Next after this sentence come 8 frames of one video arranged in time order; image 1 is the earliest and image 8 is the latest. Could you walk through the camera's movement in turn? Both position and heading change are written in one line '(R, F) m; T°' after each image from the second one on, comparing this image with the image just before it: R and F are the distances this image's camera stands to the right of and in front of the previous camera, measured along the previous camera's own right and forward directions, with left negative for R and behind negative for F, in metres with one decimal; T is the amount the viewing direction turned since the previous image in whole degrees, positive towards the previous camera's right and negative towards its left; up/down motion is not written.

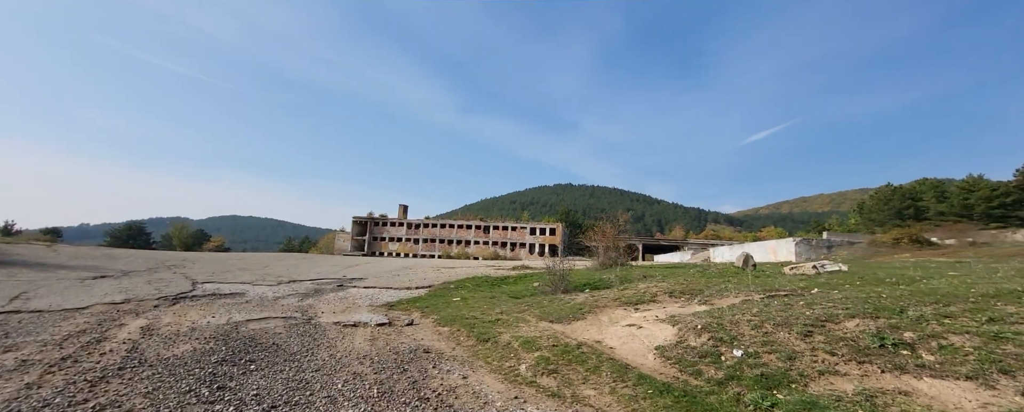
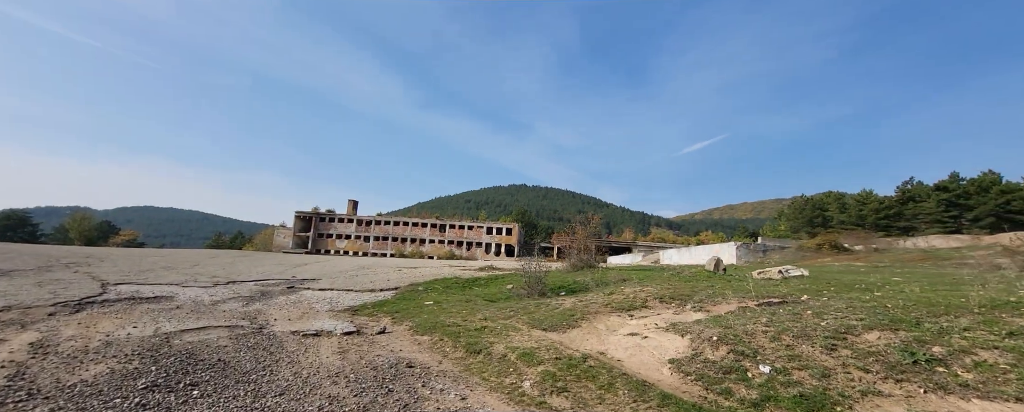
(-0.7, +0.6) m; +7°
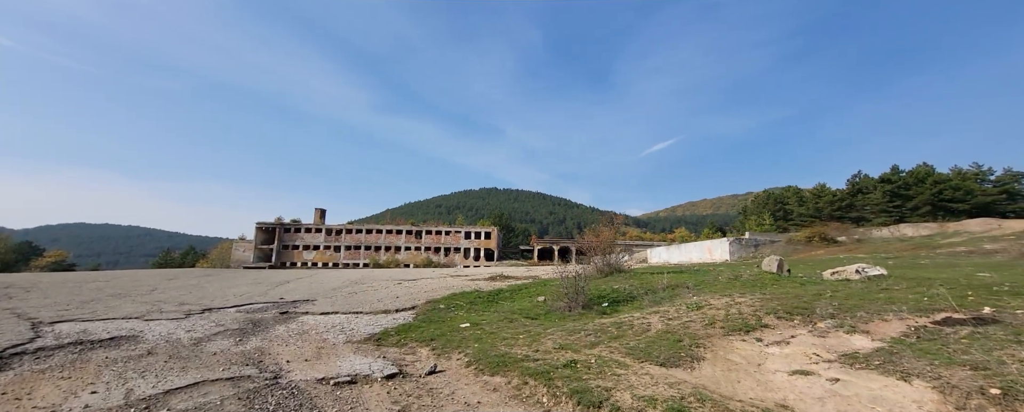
(-1.8, +1.7) m; +4°
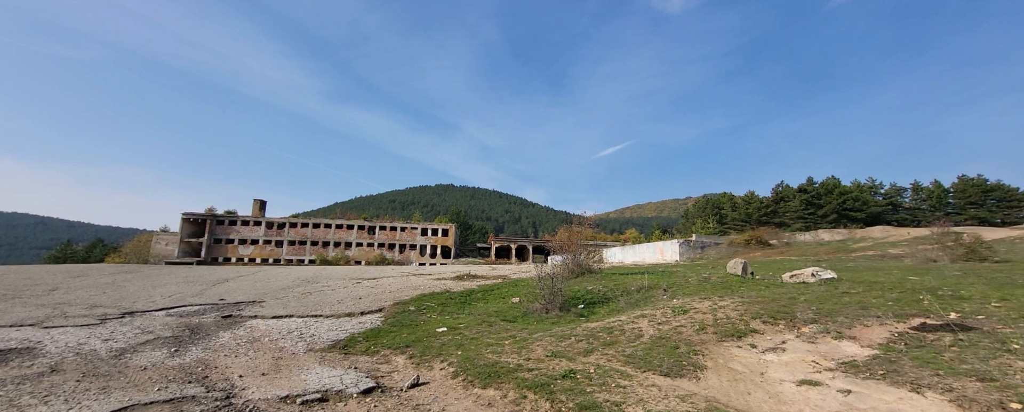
(-0.6, +0.5) m; +7°
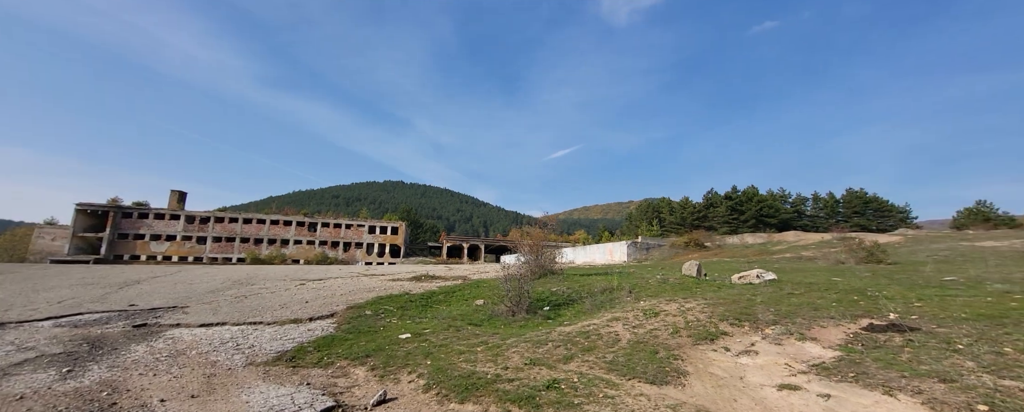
(-0.5, +0.3) m; +7°
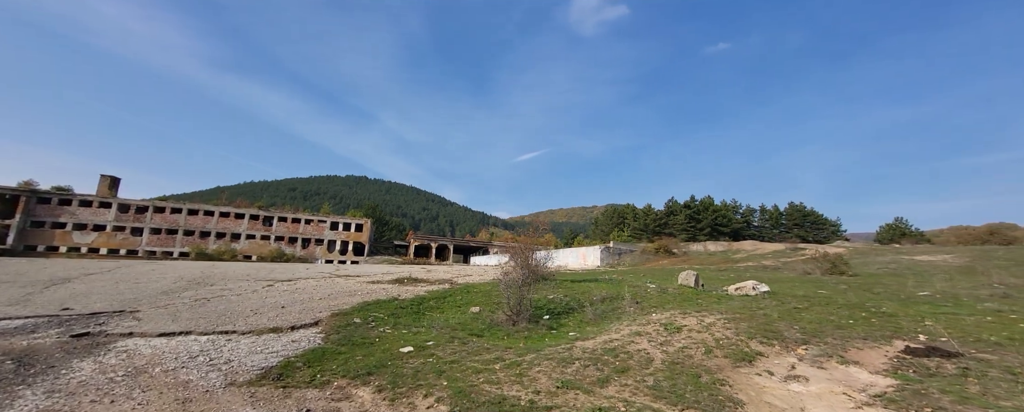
(-1.0, +0.6) m; +5°
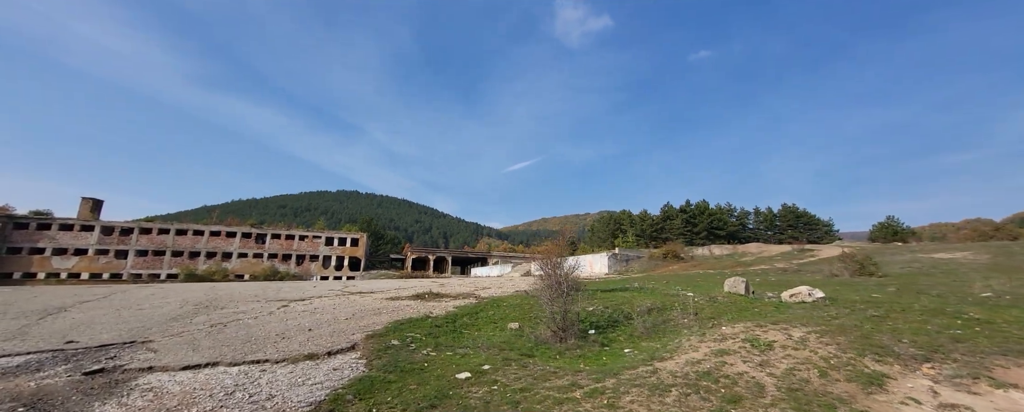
(-1.2, +0.7) m; 0°
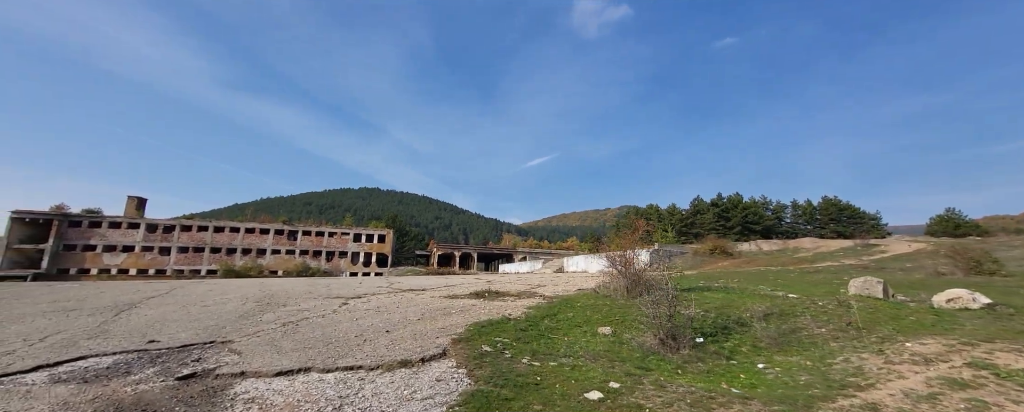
(-1.7, +1.4) m; -4°
